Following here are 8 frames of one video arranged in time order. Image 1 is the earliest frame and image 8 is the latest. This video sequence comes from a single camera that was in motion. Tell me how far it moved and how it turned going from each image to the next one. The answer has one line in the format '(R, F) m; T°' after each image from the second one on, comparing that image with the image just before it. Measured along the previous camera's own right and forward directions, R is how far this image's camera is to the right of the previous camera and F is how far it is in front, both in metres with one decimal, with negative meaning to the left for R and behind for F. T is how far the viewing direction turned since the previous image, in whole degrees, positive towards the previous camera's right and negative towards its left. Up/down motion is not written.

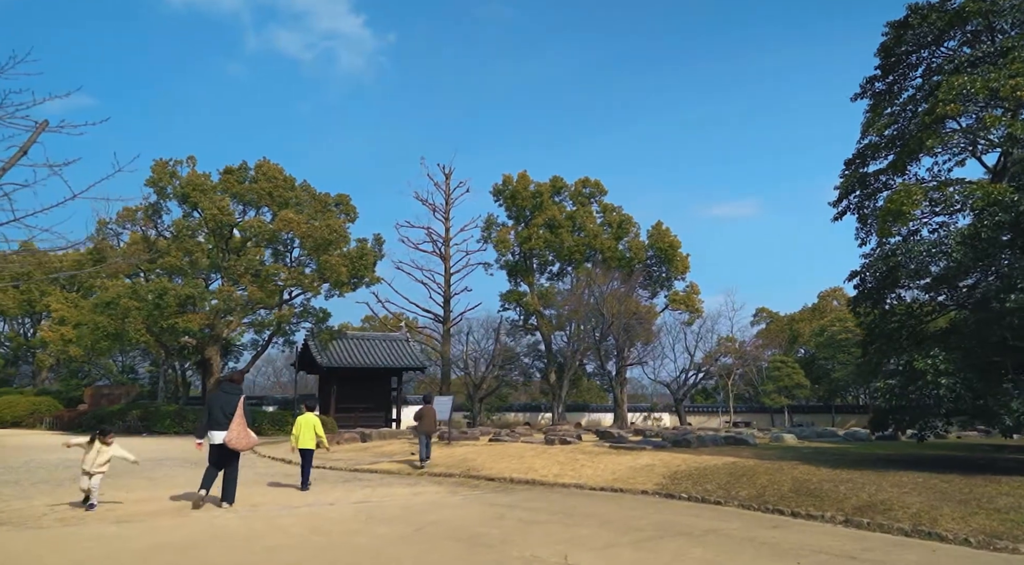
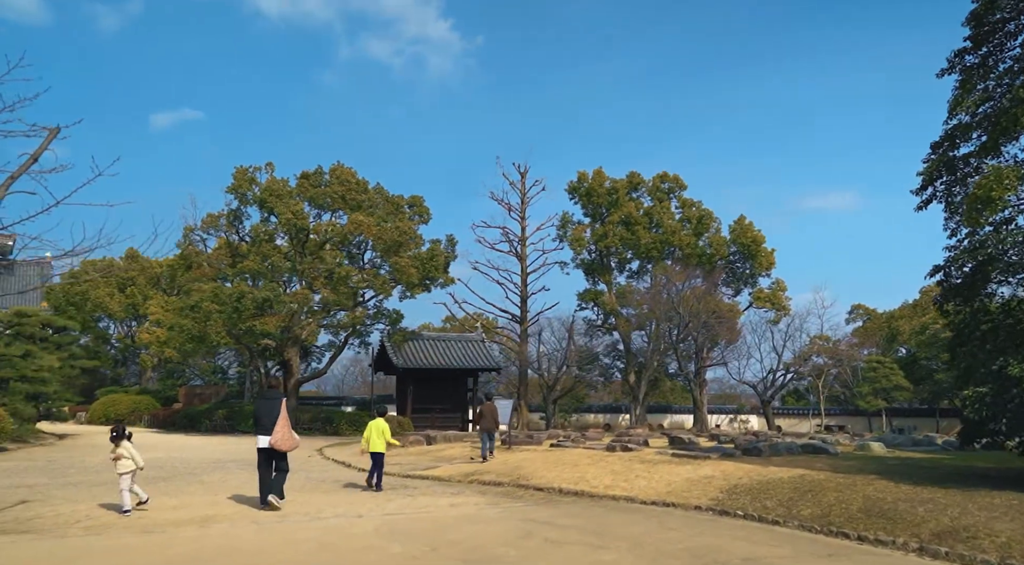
(+0.5, +0.4) m; -7°
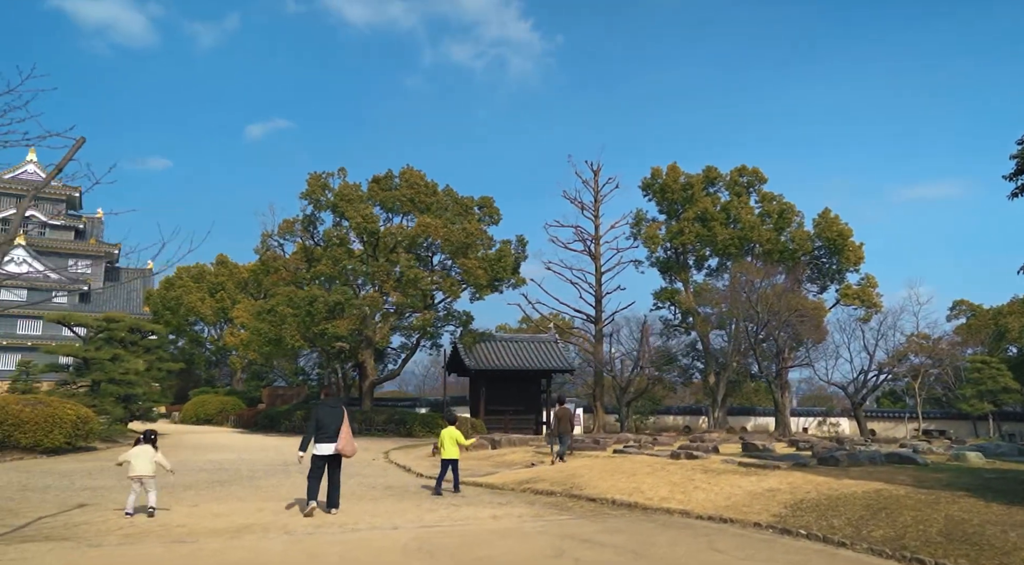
(+0.4, +0.3) m; -6°
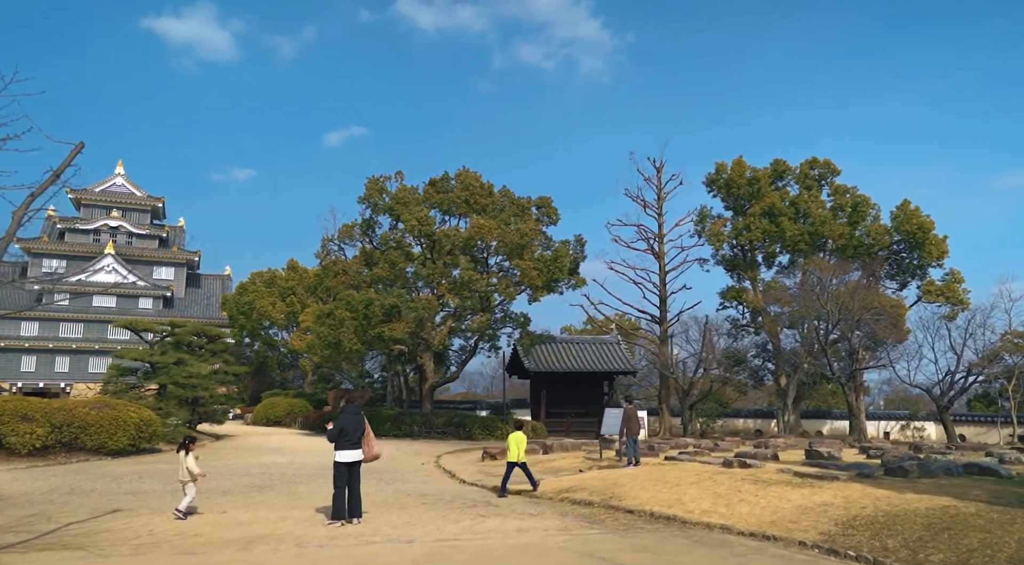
(+0.4, +0.3) m; -6°
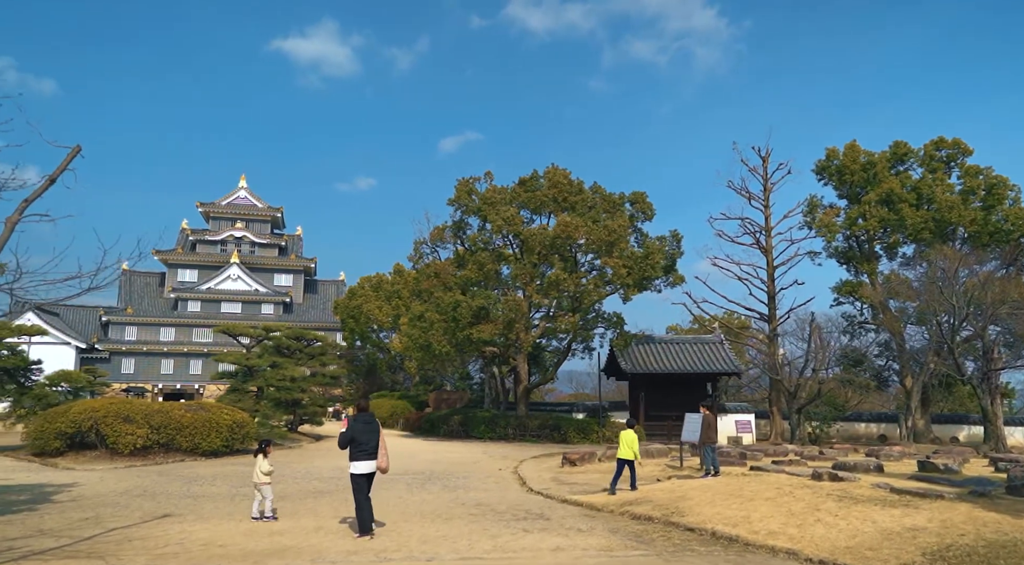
(+0.7, +0.5) m; -9°
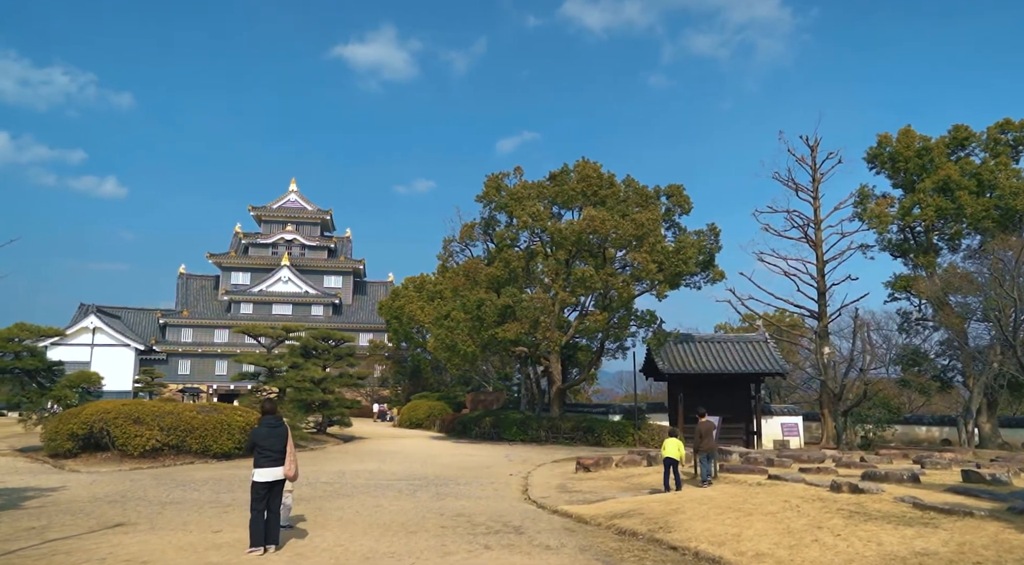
(+0.9, +0.6) m; -5°
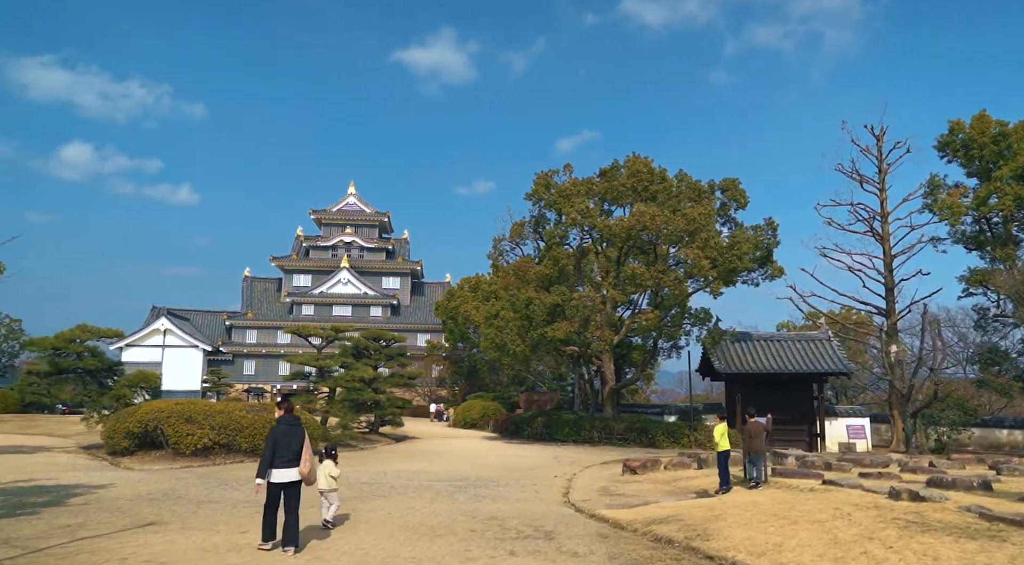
(+0.3, +0.3) m; -5°
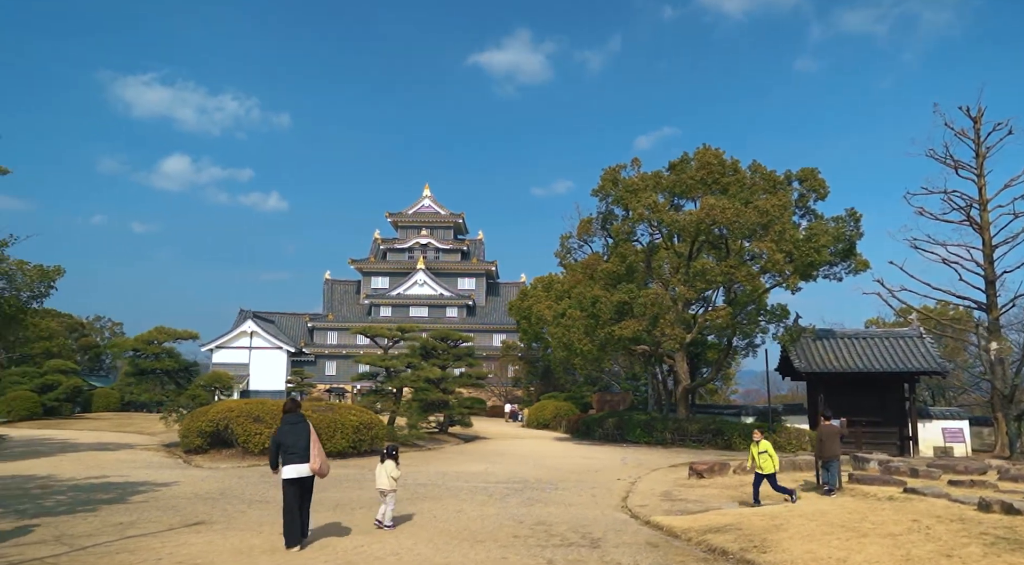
(+0.4, +0.3) m; -6°
